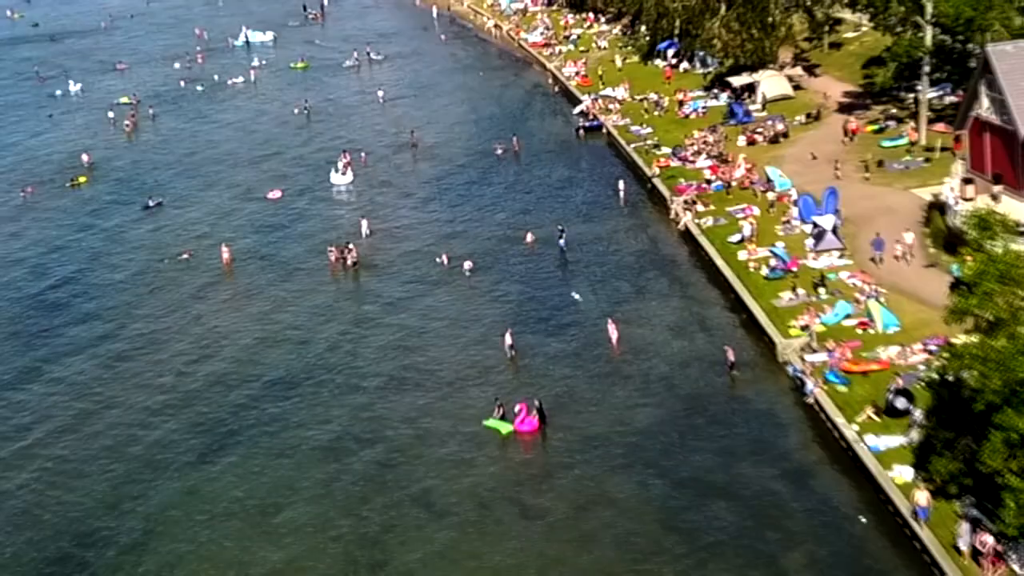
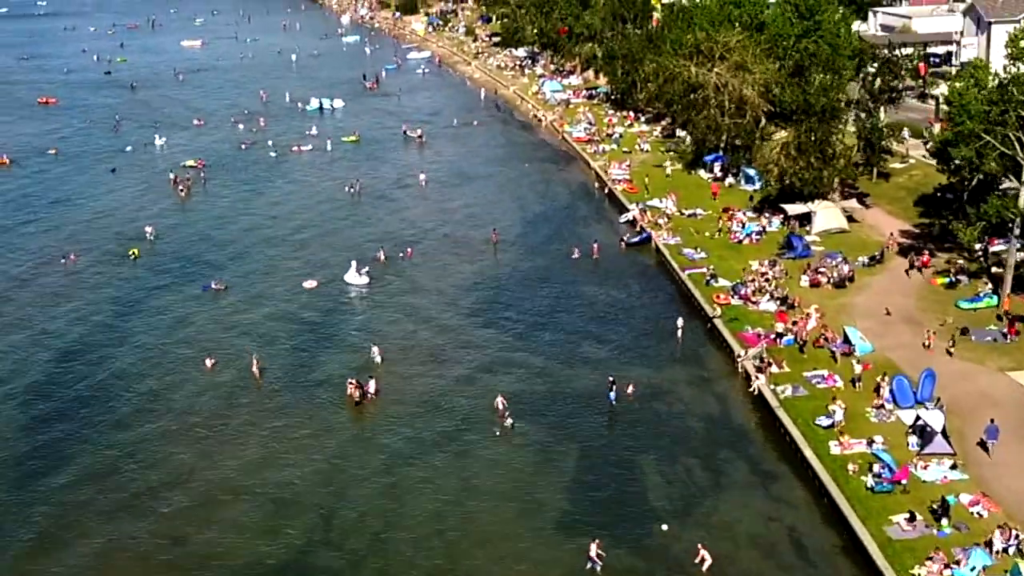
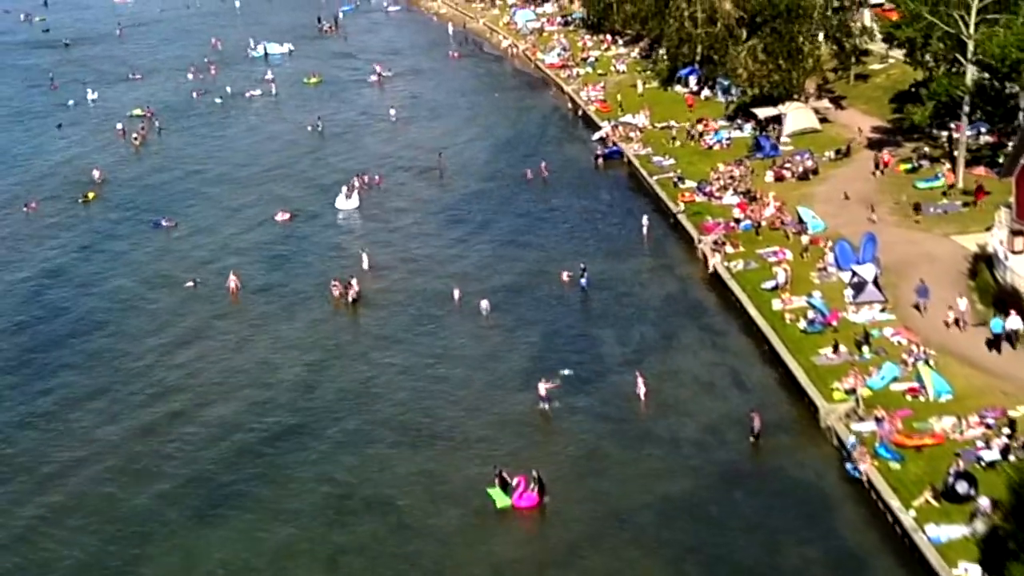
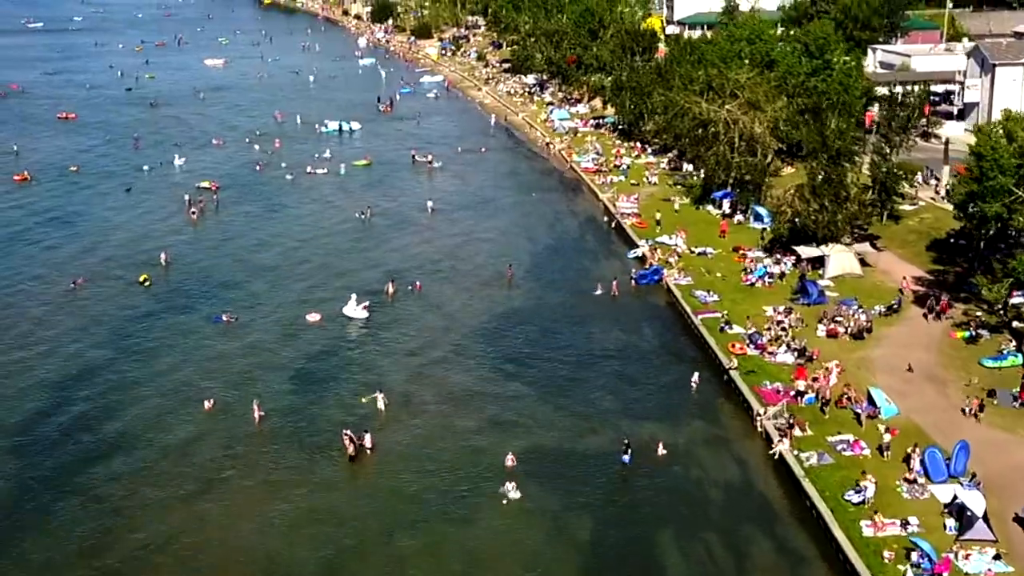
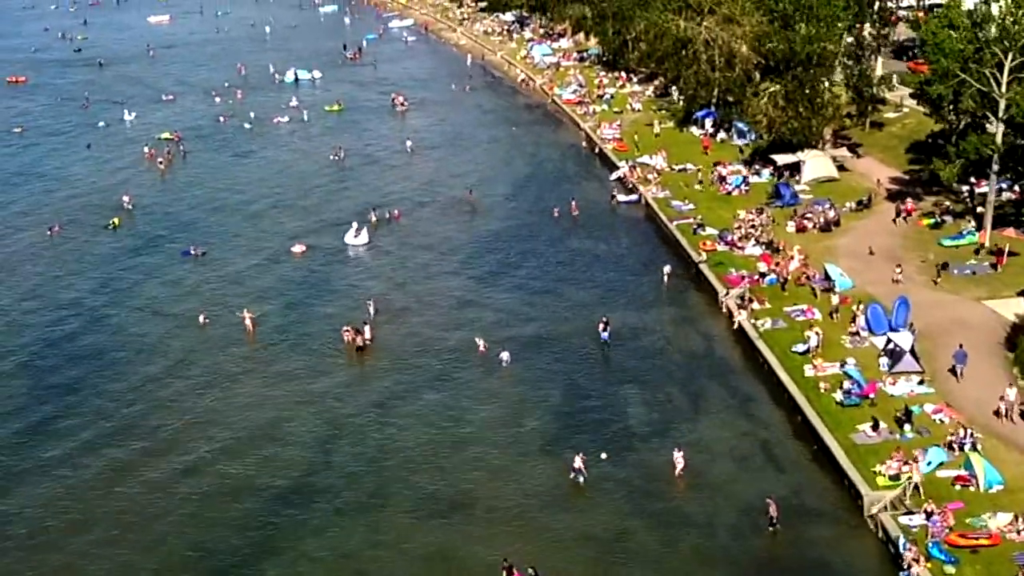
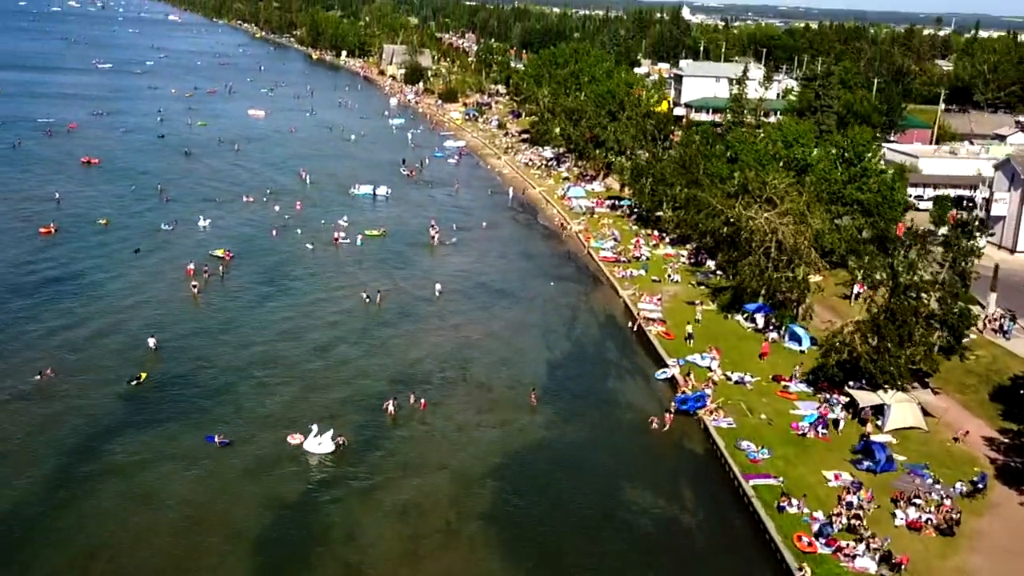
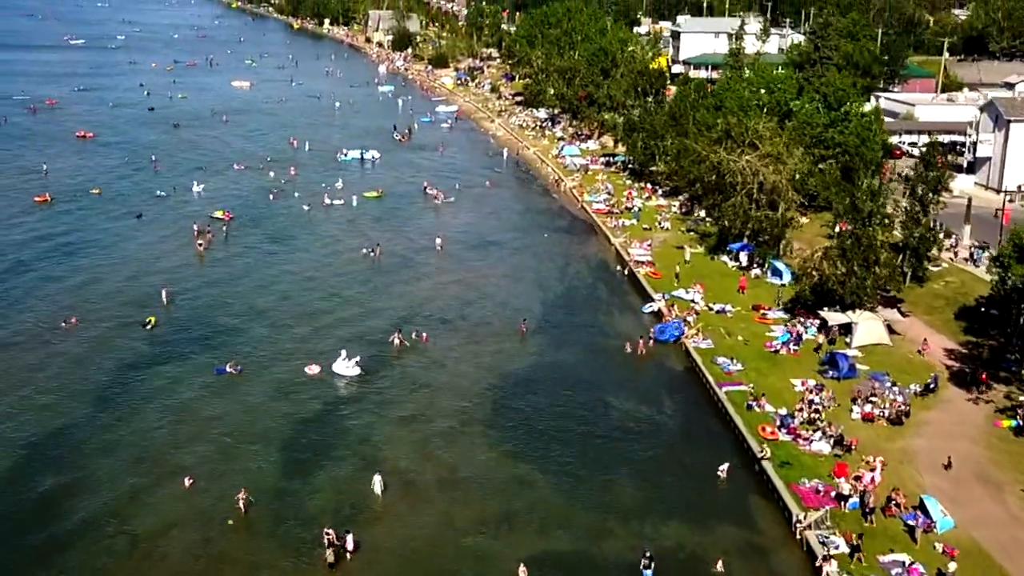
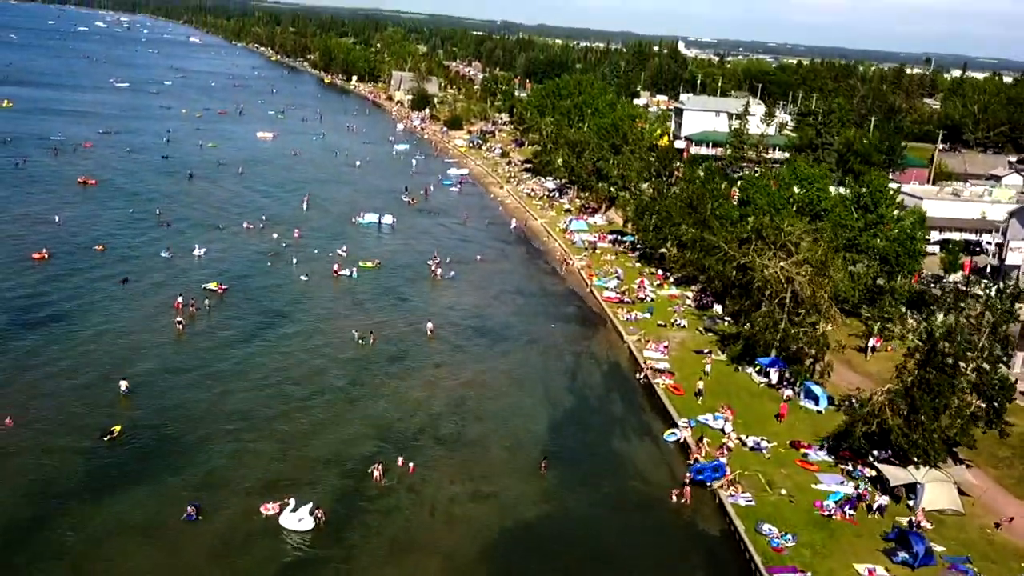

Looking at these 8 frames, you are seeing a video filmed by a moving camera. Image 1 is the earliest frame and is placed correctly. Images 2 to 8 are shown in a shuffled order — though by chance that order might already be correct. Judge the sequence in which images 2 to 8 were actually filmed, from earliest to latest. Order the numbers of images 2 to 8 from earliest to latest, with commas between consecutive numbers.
3, 5, 2, 4, 7, 6, 8
